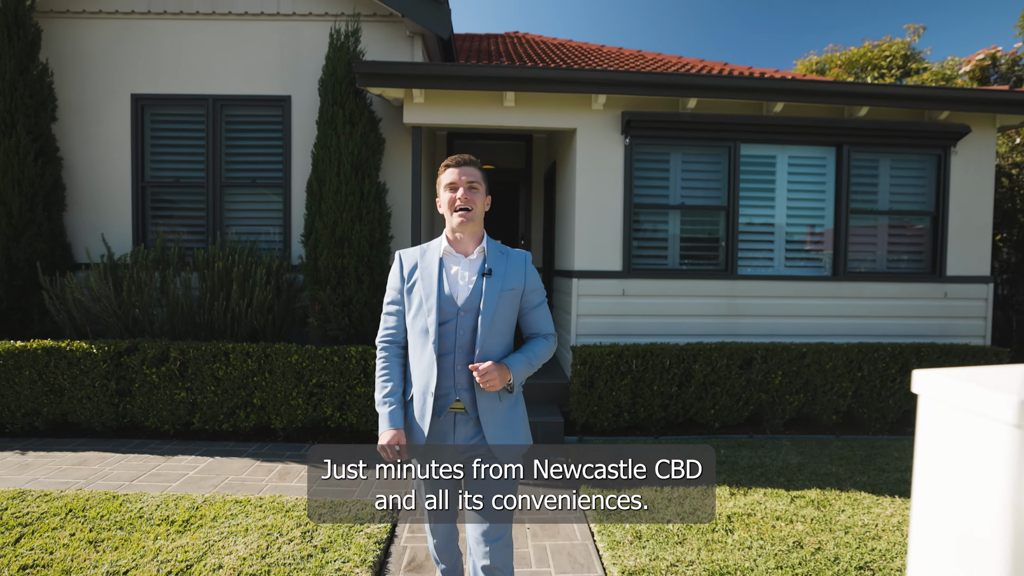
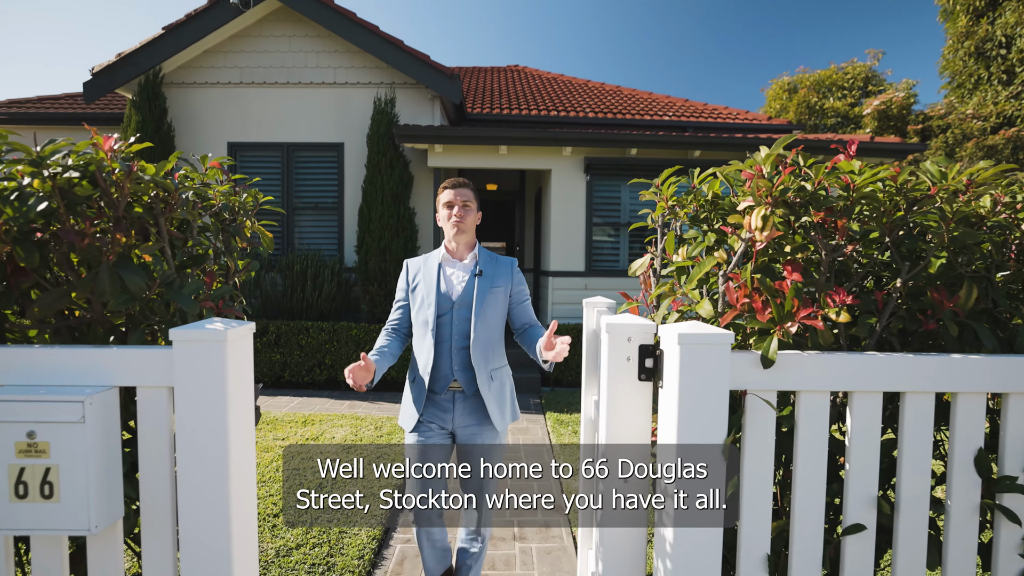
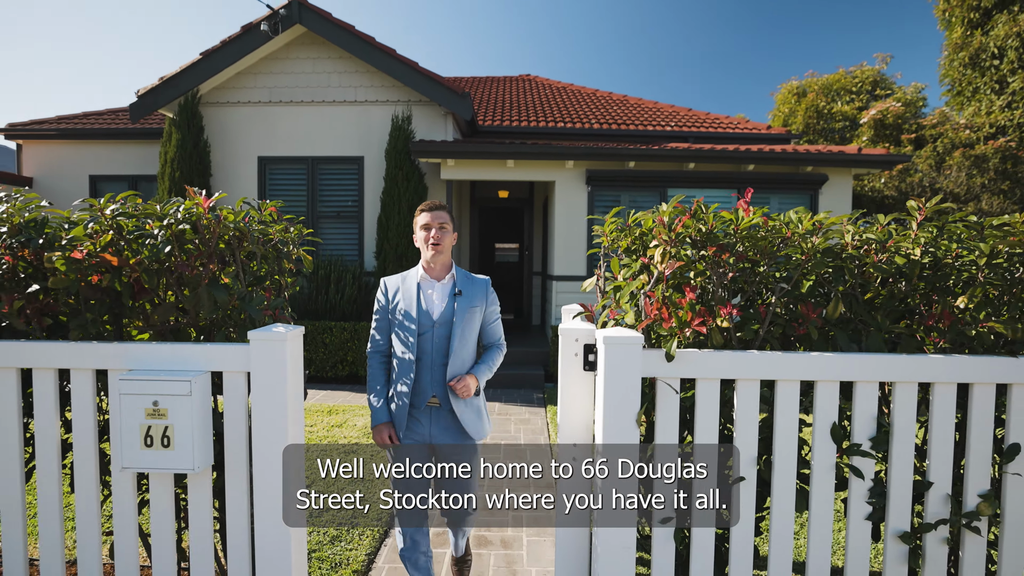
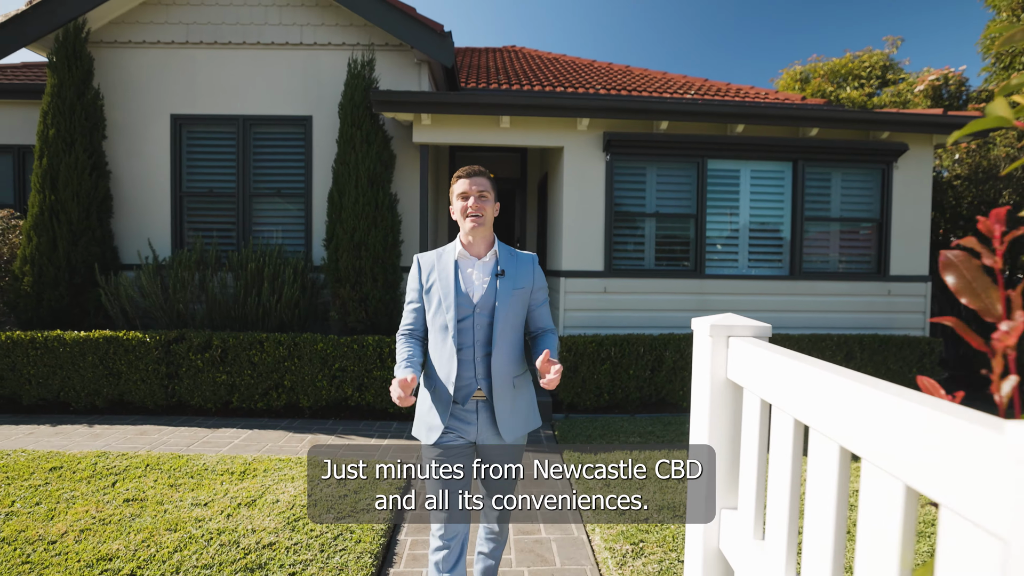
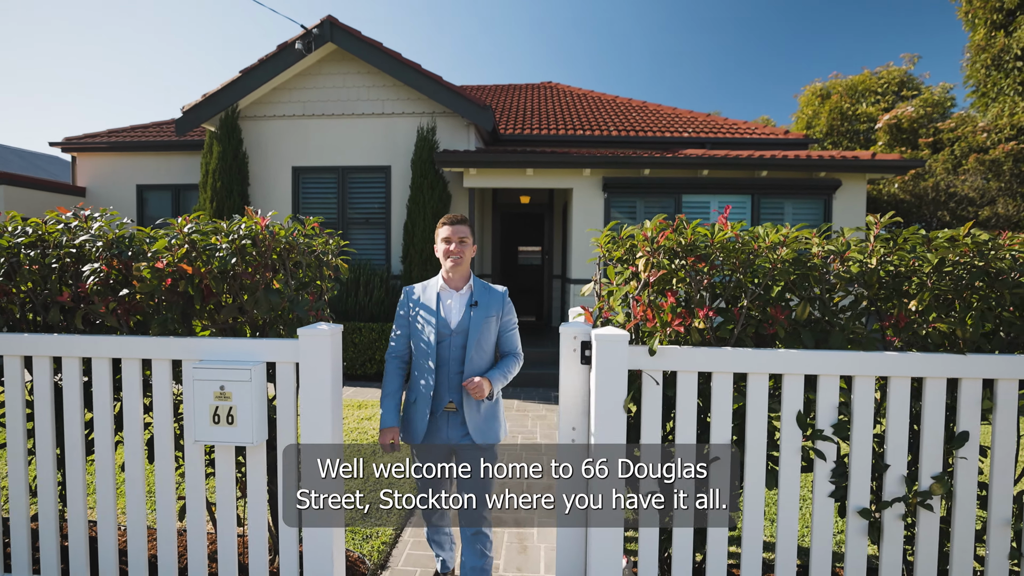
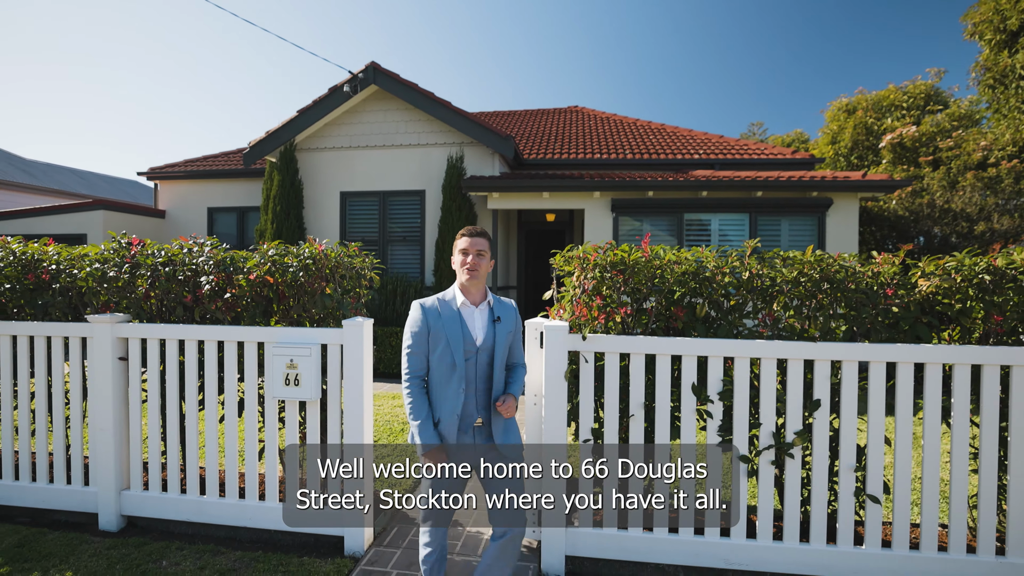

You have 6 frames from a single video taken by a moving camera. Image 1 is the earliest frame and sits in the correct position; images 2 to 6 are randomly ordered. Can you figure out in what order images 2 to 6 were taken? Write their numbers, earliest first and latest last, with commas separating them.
4, 2, 3, 5, 6
